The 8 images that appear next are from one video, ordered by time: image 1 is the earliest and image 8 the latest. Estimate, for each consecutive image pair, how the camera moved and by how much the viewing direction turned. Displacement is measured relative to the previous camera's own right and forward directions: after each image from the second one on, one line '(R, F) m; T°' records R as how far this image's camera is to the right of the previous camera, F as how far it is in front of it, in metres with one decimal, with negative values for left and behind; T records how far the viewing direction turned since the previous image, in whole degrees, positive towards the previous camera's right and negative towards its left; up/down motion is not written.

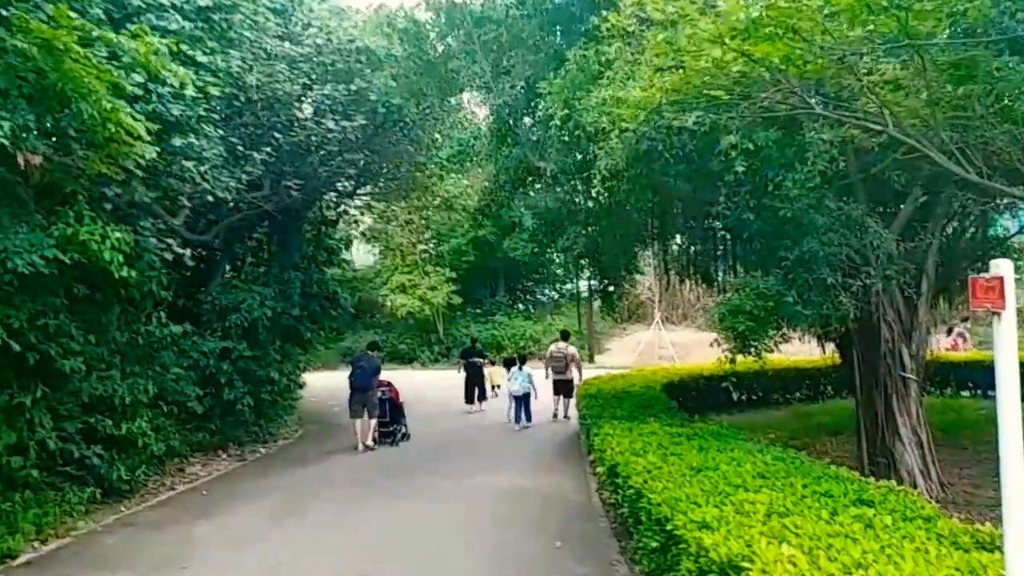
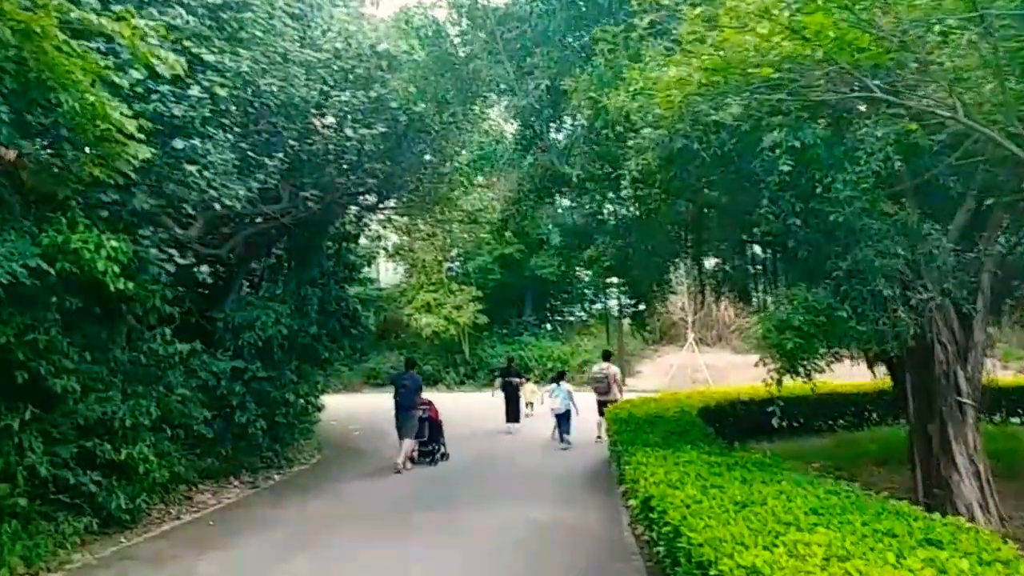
(0.0, +0.6) m; -2°
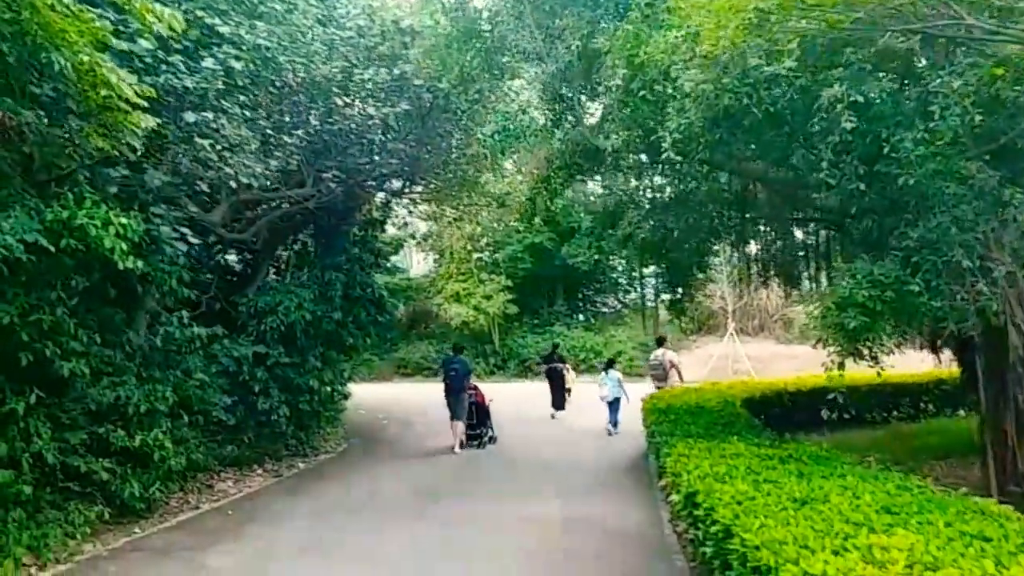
(0.0, +0.5) m; -2°
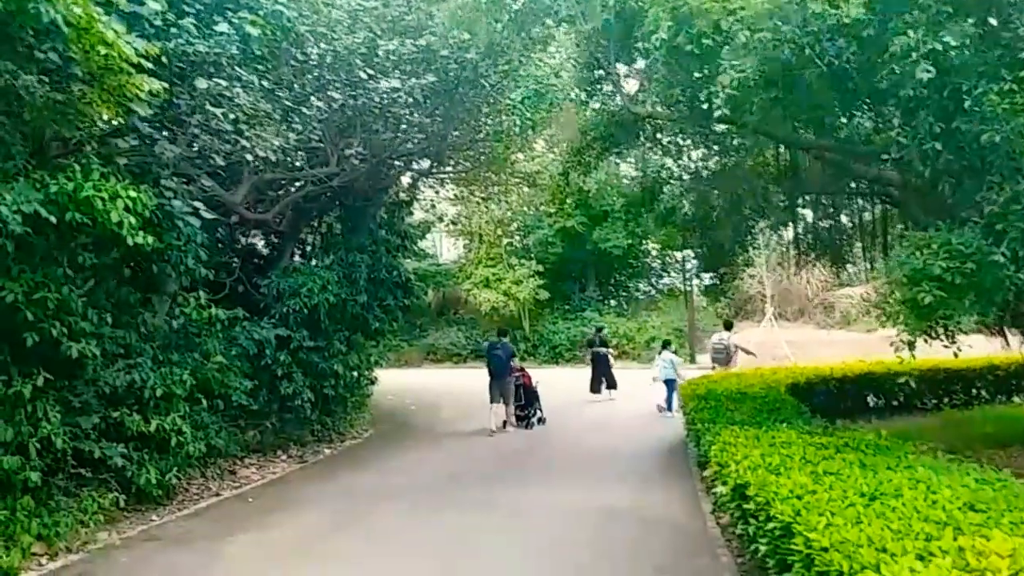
(0.0, +0.4) m; -2°
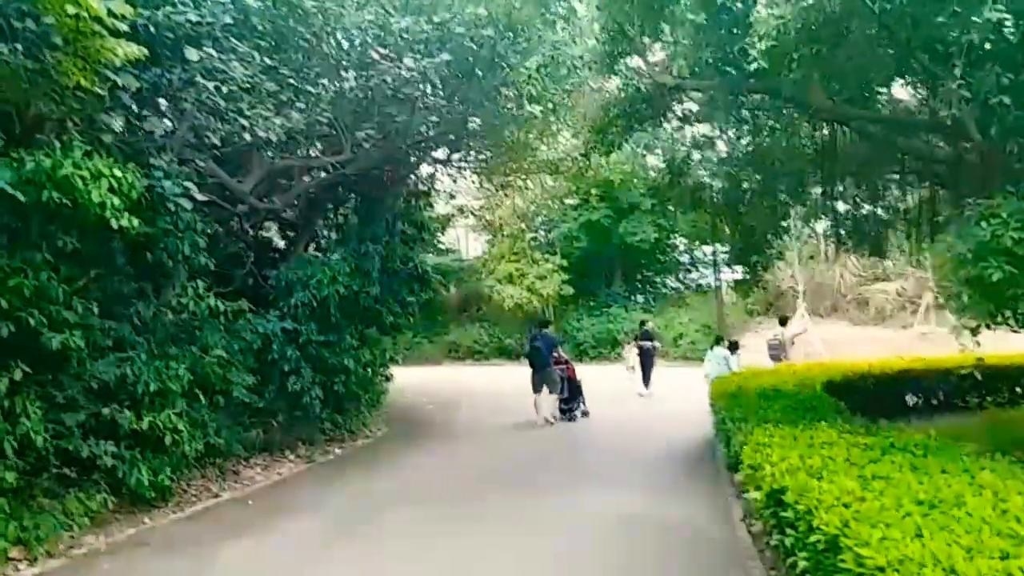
(+0.1, +0.5) m; -1°
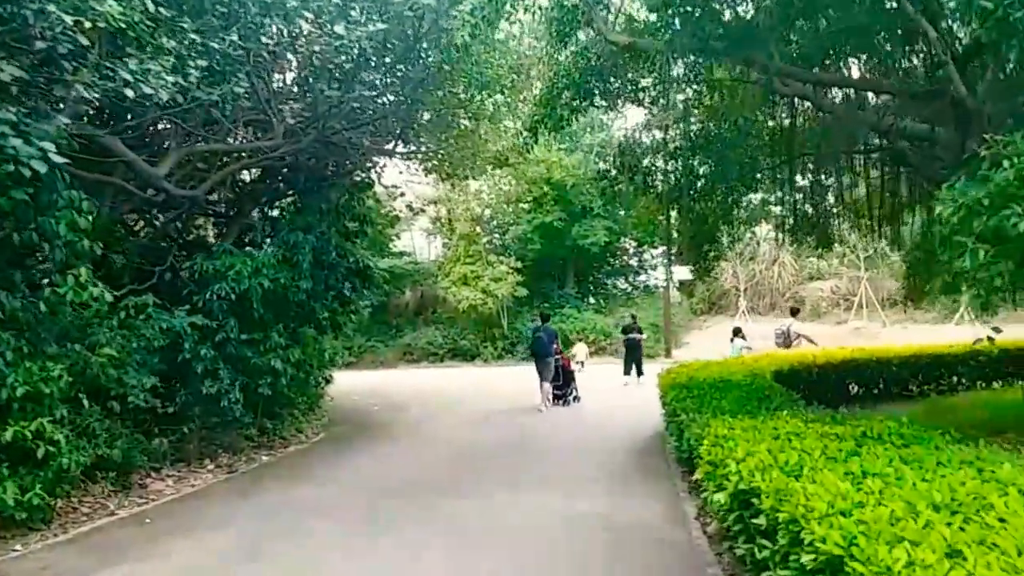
(+0.2, +0.9) m; +2°
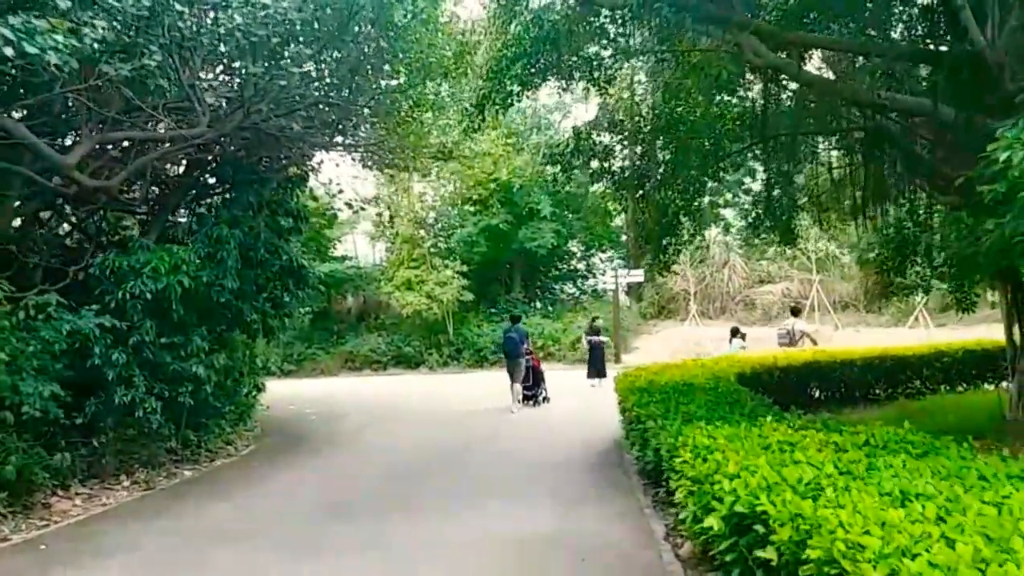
(0.0, +0.8) m; +3°
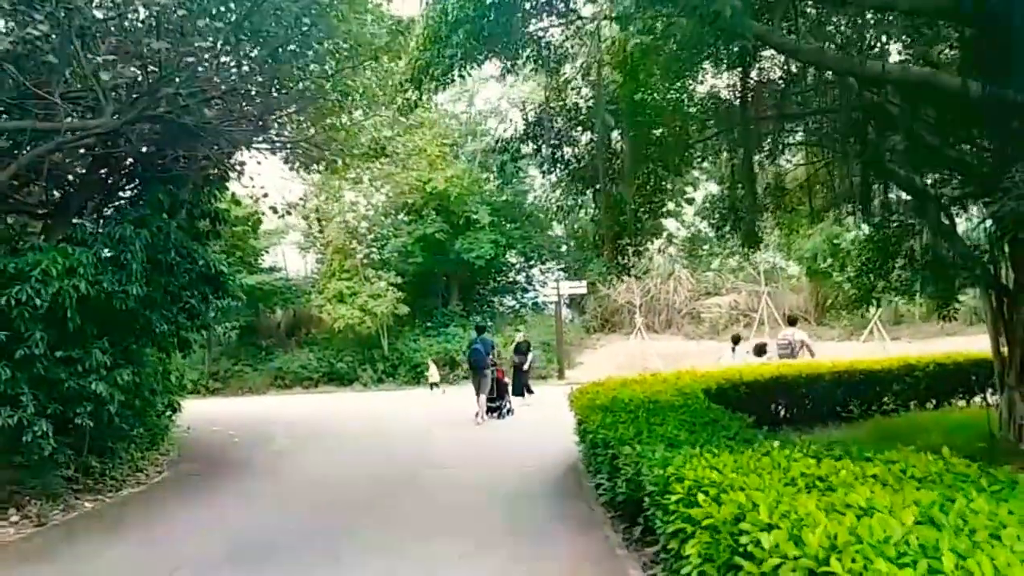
(-0.1, +0.9) m; +4°
